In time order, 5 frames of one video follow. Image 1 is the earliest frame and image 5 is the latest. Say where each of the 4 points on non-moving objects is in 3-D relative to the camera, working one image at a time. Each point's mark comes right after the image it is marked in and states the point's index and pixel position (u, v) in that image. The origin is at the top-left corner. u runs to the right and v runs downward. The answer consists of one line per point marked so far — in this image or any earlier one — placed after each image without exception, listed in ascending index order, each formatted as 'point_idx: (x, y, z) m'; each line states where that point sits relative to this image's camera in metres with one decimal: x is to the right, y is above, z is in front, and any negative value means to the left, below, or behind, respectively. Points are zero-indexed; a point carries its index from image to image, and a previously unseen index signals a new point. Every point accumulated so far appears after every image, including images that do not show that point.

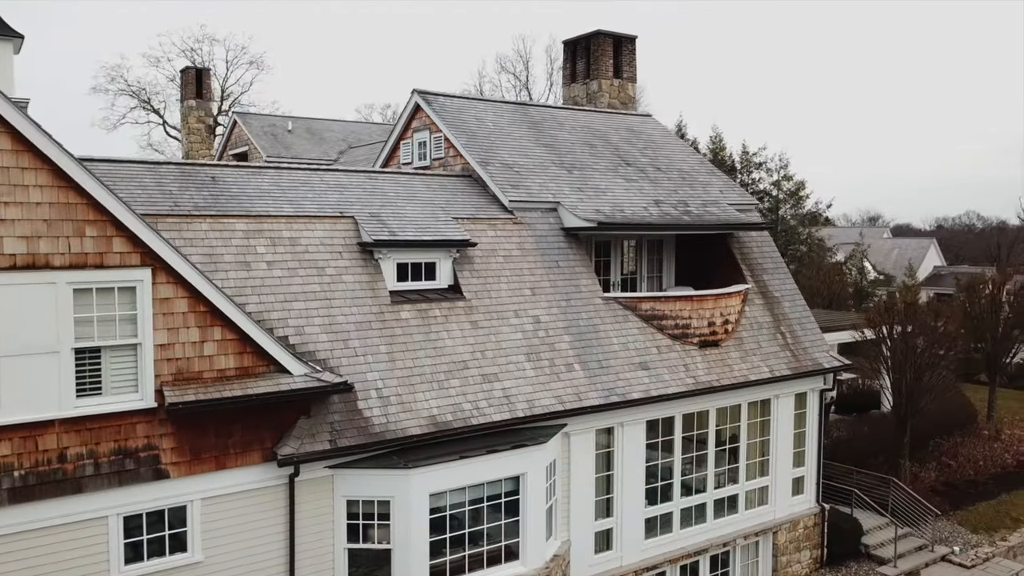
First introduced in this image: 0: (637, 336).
0: (+1.8, -0.7, +9.7) m
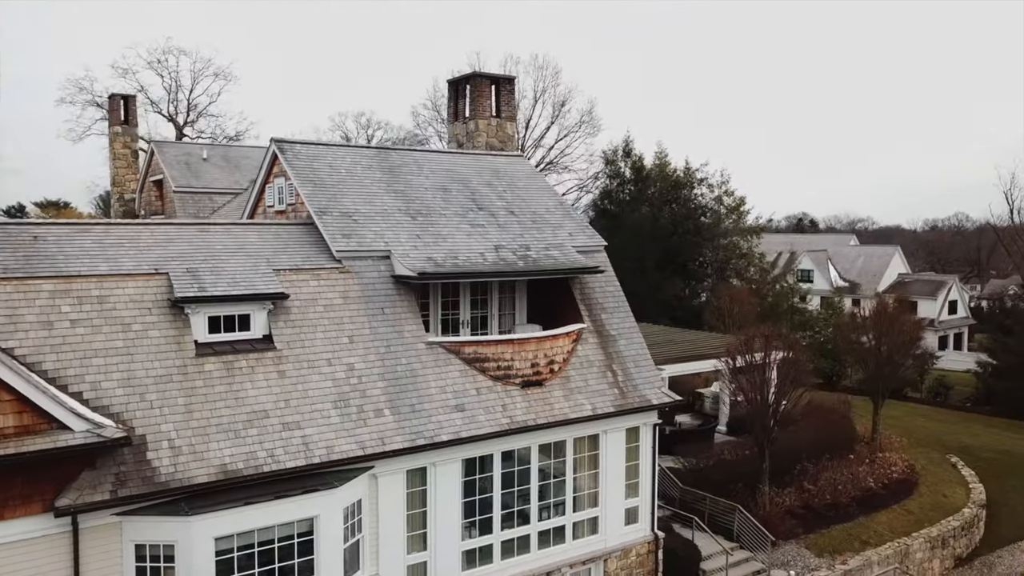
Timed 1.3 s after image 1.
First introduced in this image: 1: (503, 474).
0: (-0.8, -1.3, +10.3) m
1: (-0.1, -2.8, +10.5) m
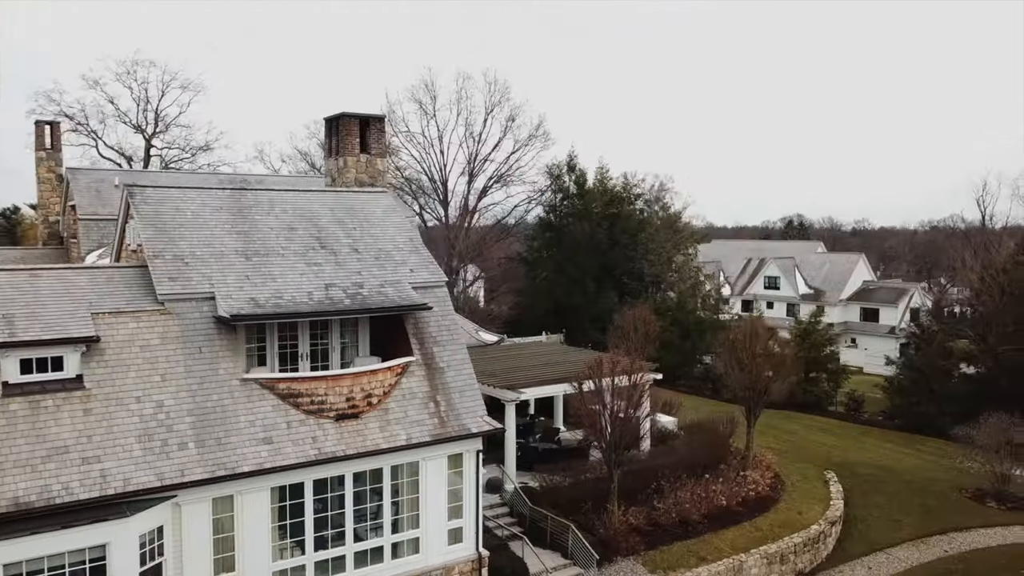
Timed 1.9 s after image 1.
0: (-3.9, -2.0, +11.1) m
1: (-3.2, -3.4, +11.4) m
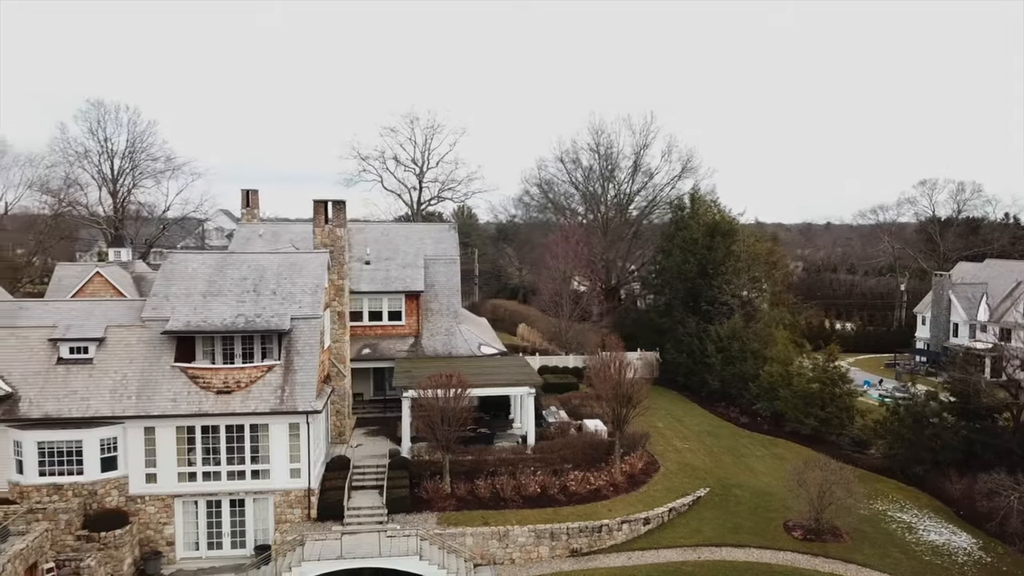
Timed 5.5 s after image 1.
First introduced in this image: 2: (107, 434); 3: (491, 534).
0: (-9.6, -2.8, +20.3) m
1: (-8.9, -4.3, +20.1) m
2: (-11.2, -4.1, +19.5) m
3: (-0.6, -7.0, +19.7) m
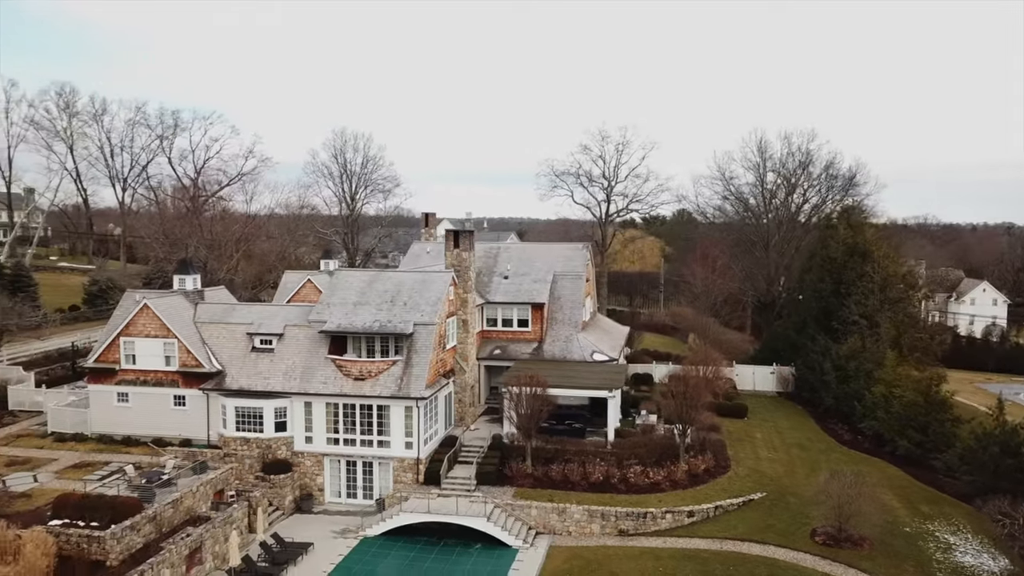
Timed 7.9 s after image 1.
0: (-7.0, -3.2, +27.0) m
1: (-6.4, -4.7, +26.7) m
2: (-8.8, -4.4, +26.8) m
3: (+1.4, -7.5, +23.8) m
